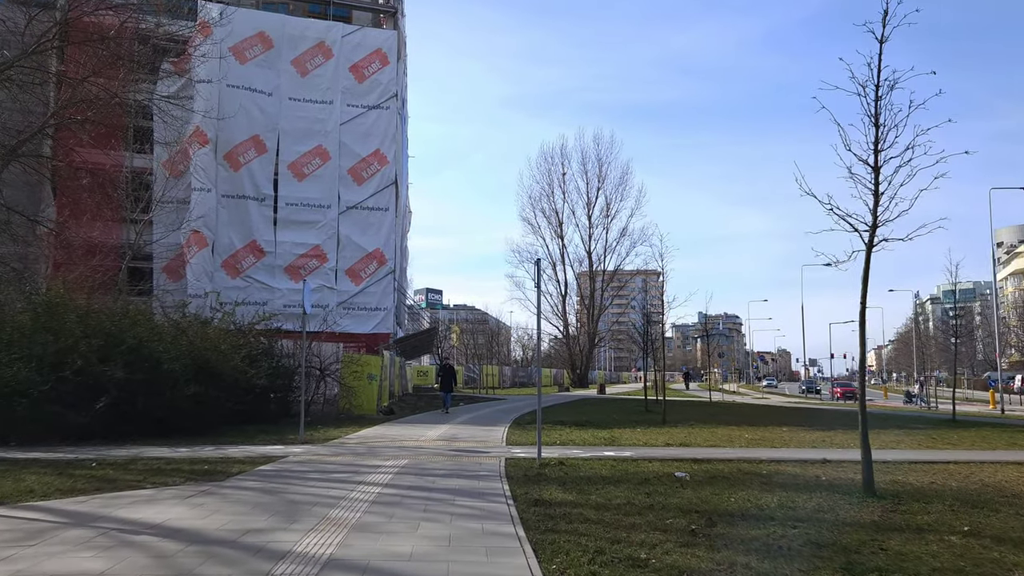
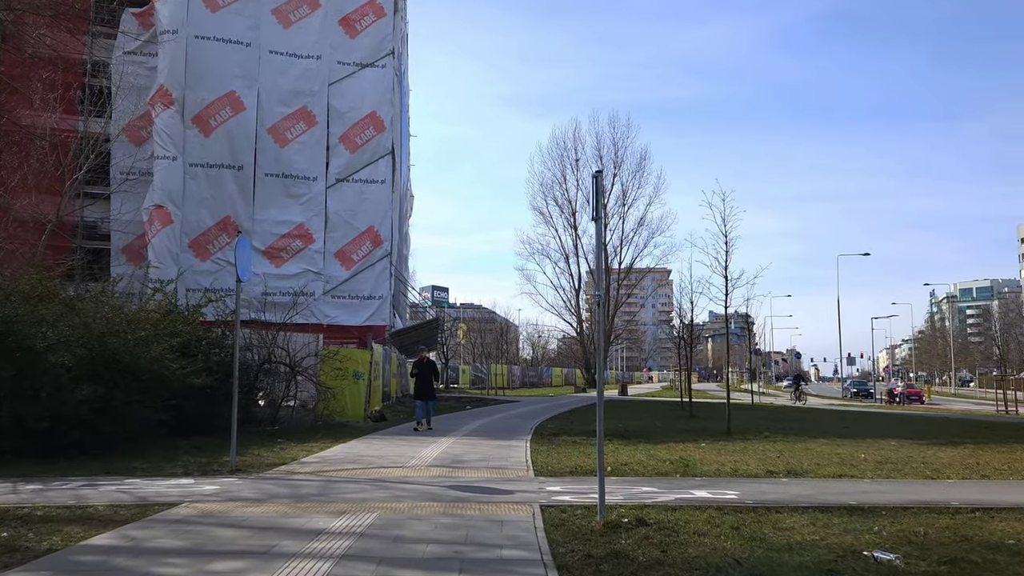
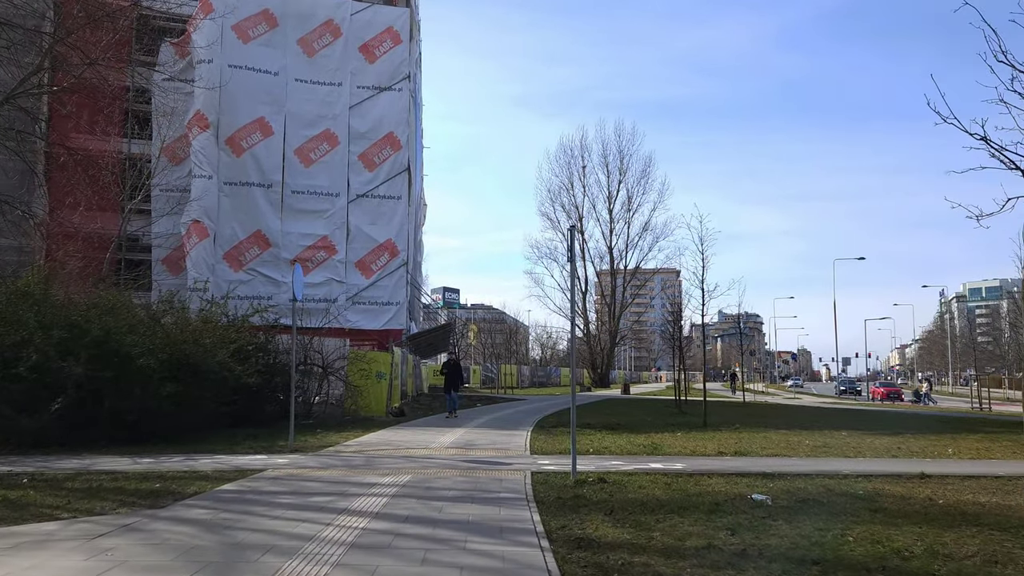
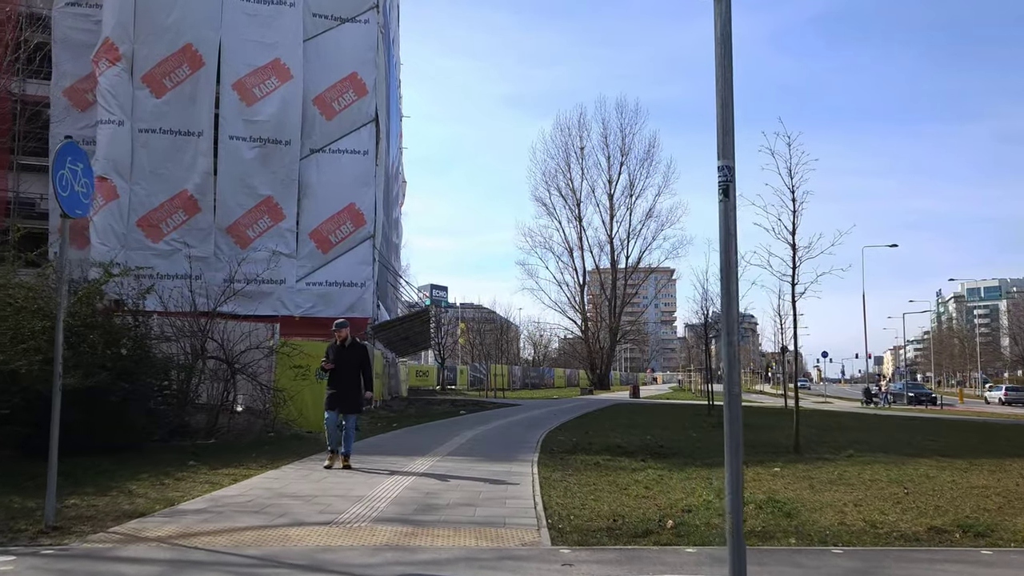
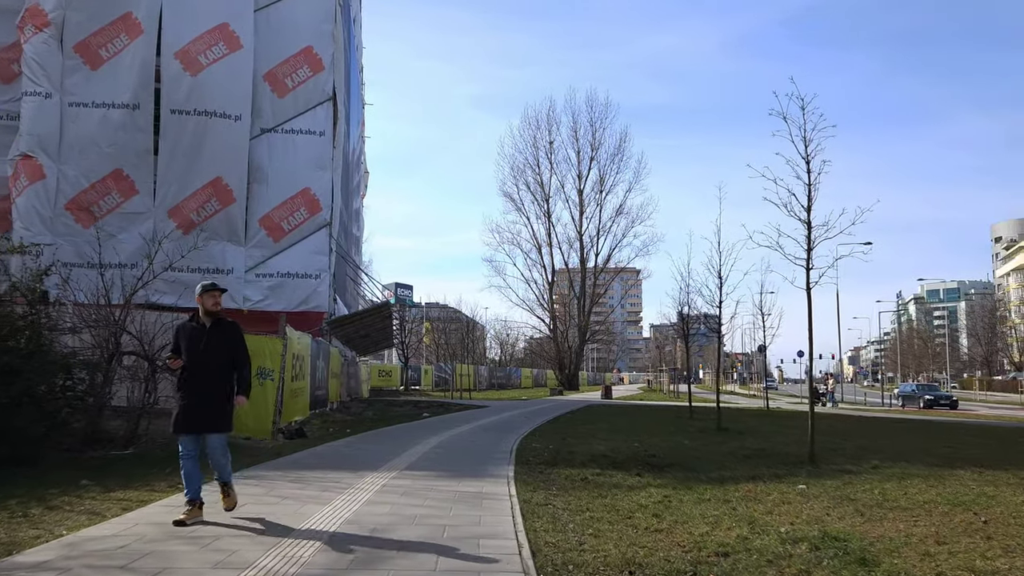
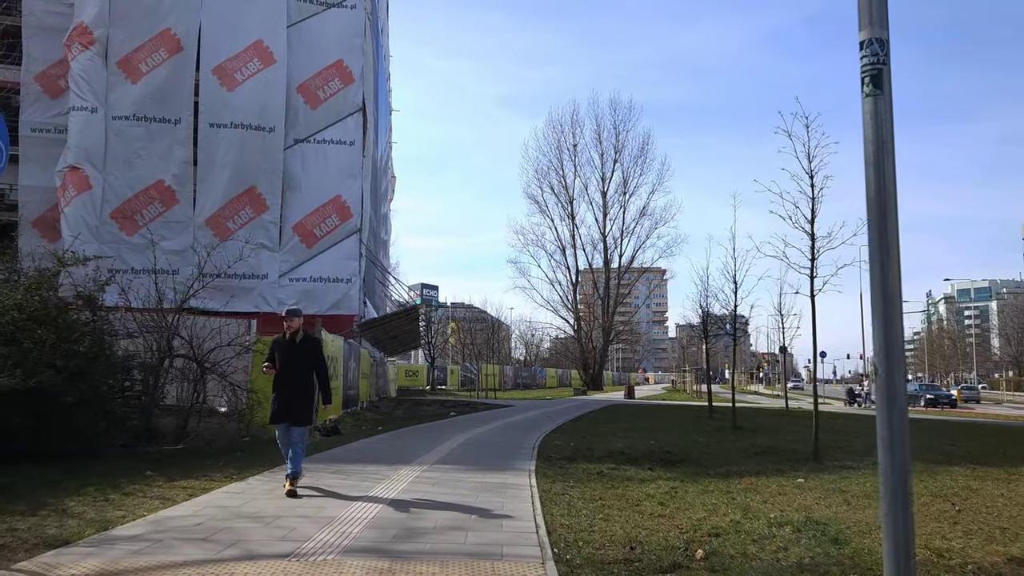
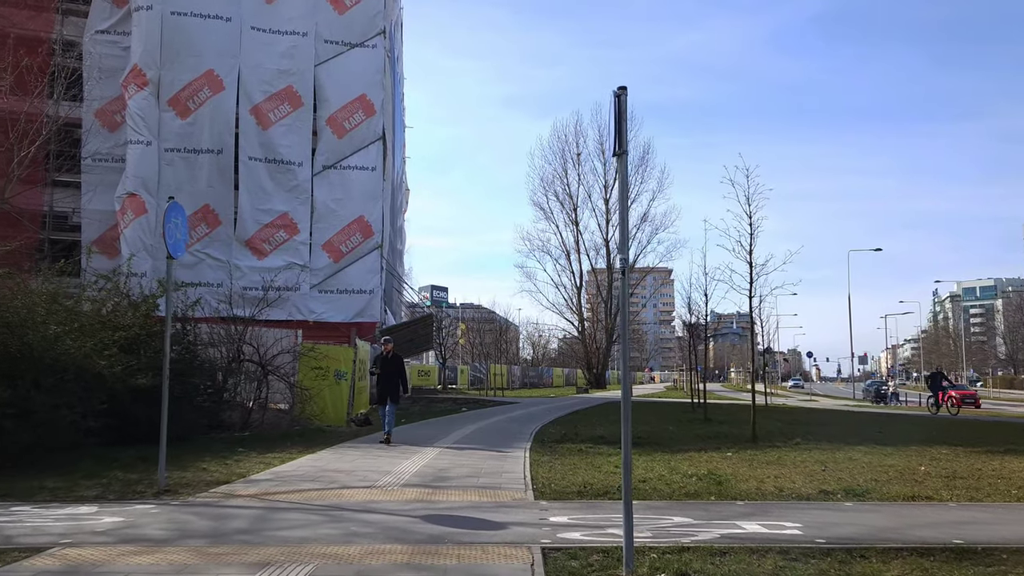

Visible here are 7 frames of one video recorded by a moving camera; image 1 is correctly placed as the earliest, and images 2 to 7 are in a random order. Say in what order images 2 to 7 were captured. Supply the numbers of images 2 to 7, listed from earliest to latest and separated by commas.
3, 2, 7, 4, 6, 5
